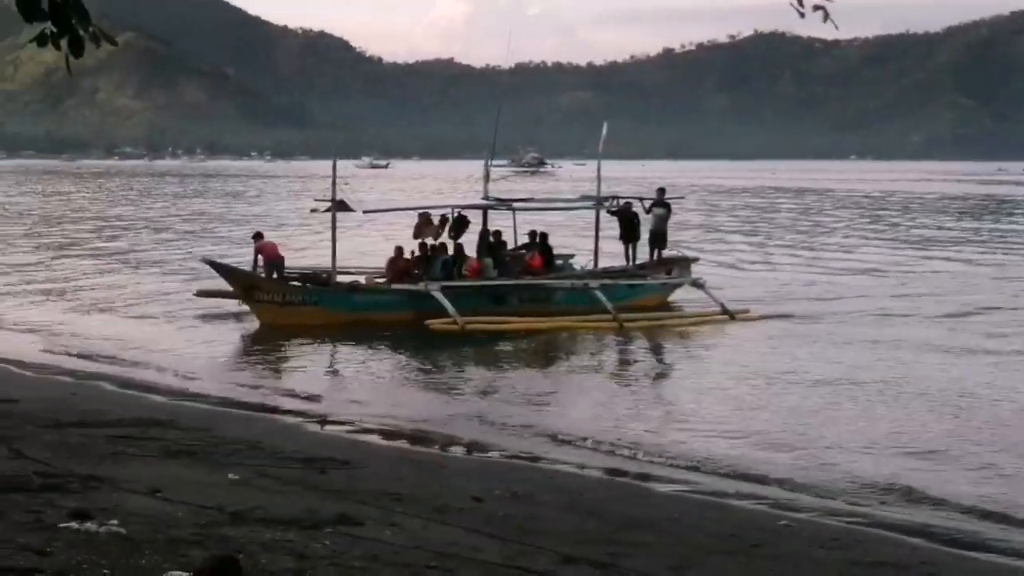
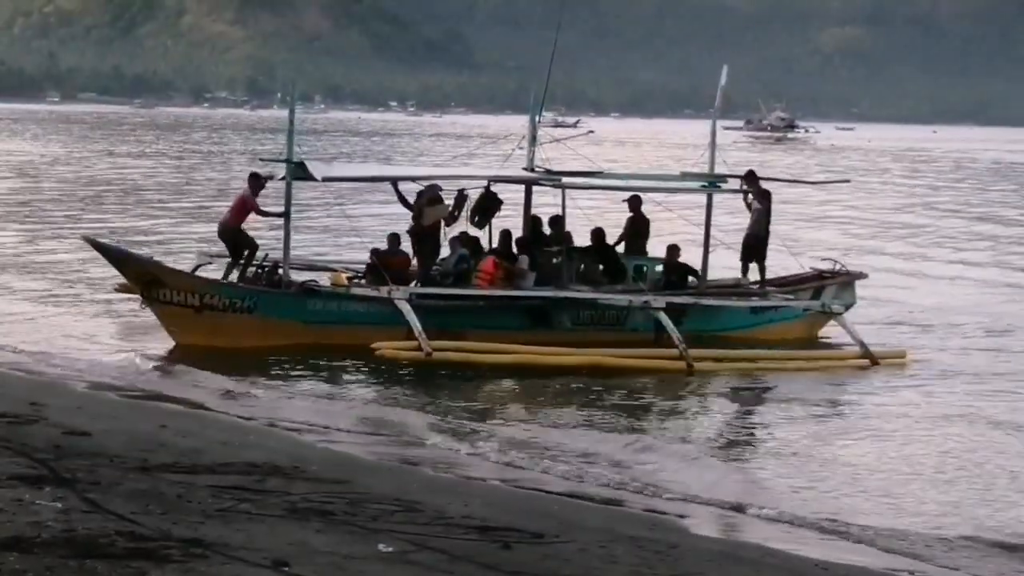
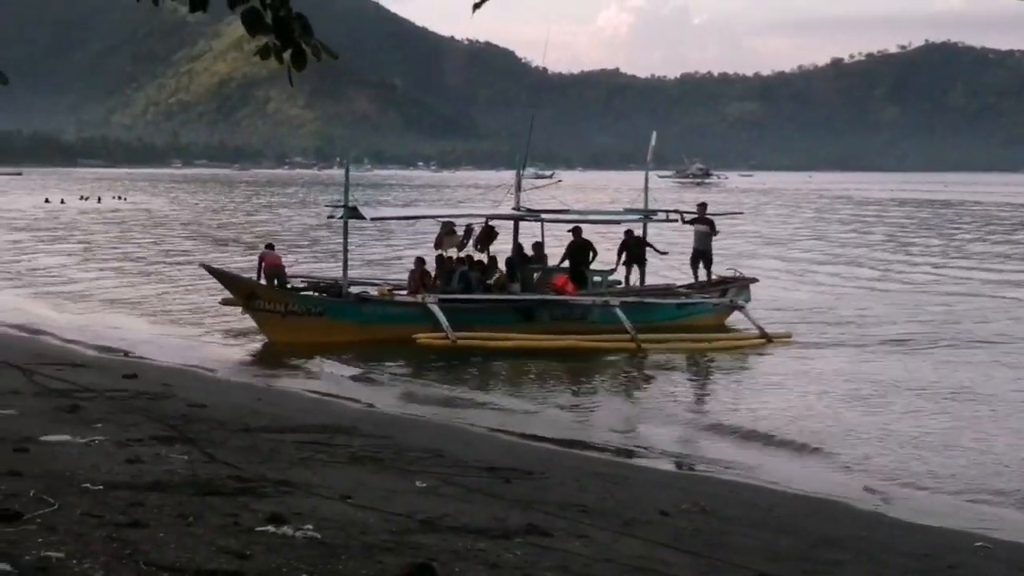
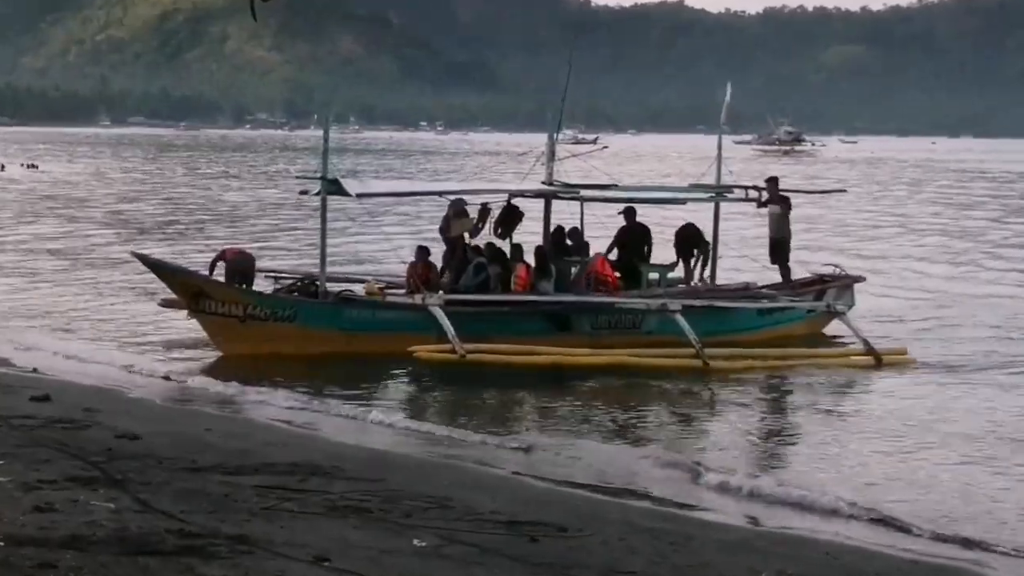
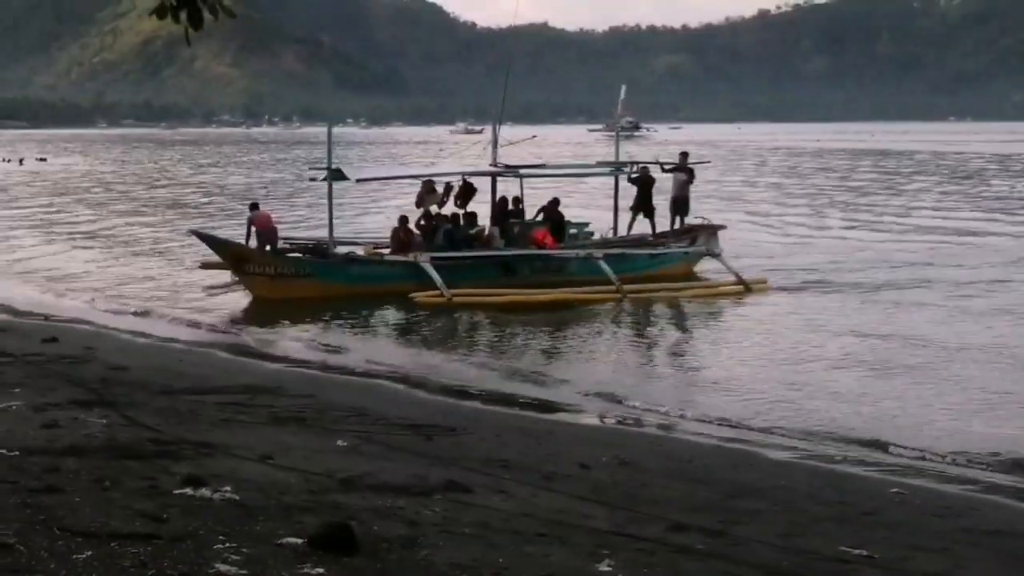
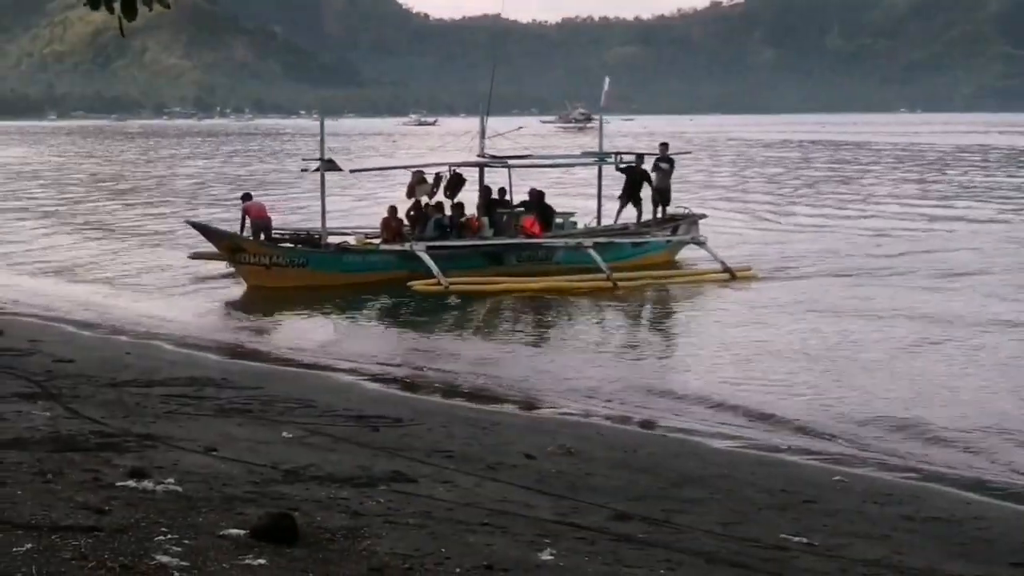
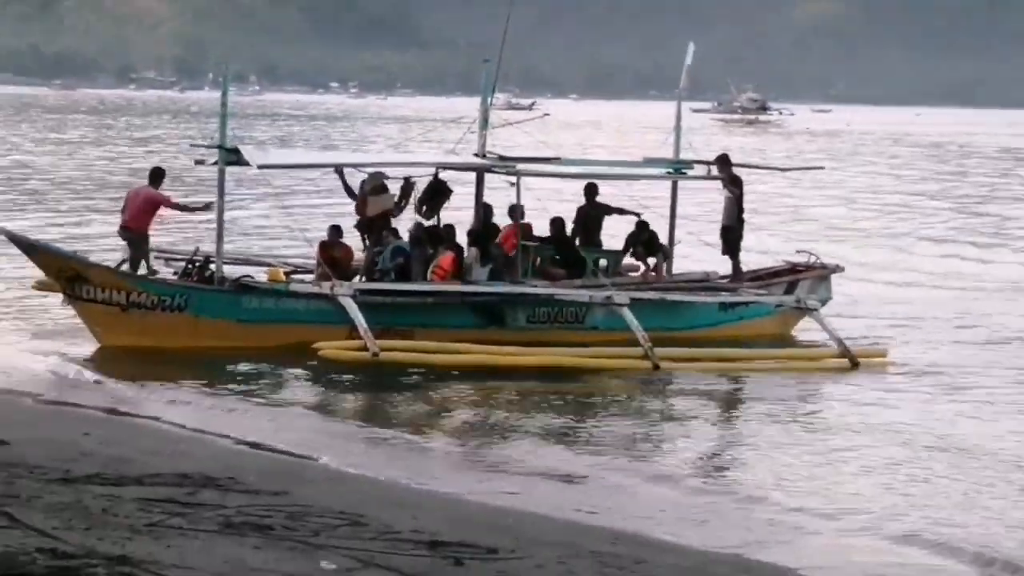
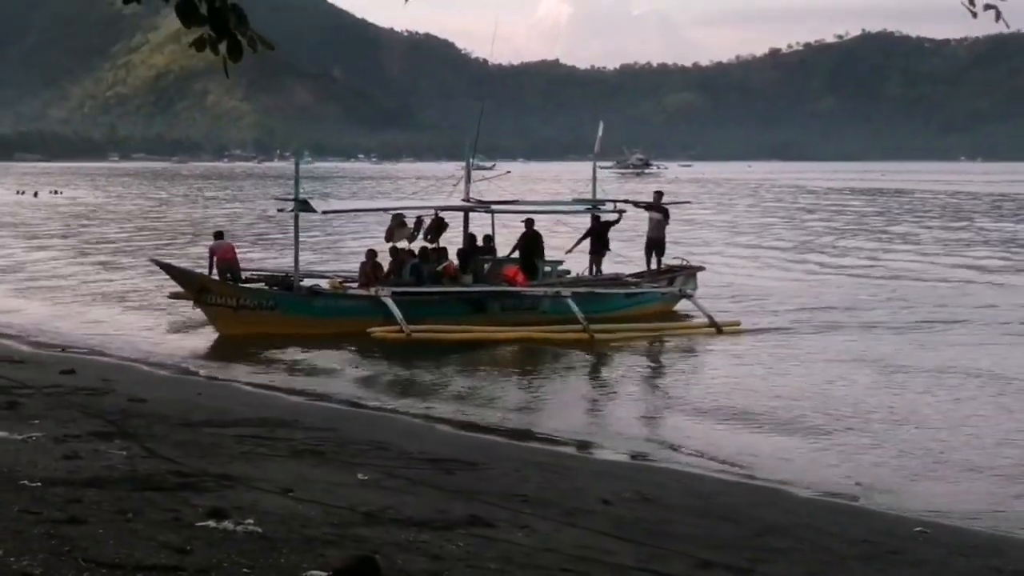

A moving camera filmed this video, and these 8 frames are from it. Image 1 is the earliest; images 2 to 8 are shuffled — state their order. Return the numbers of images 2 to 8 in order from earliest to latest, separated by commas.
6, 5, 8, 3, 4, 7, 2
